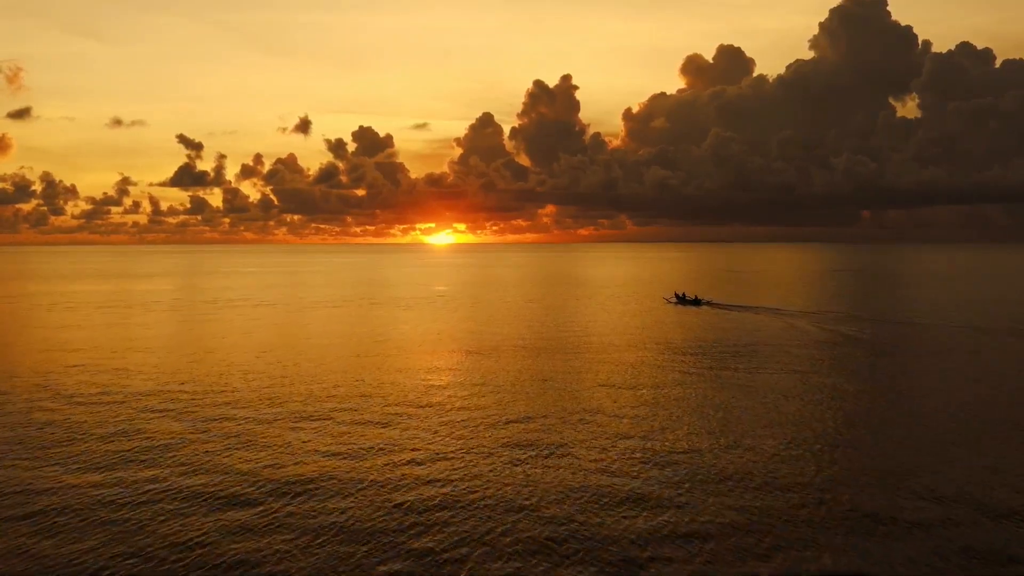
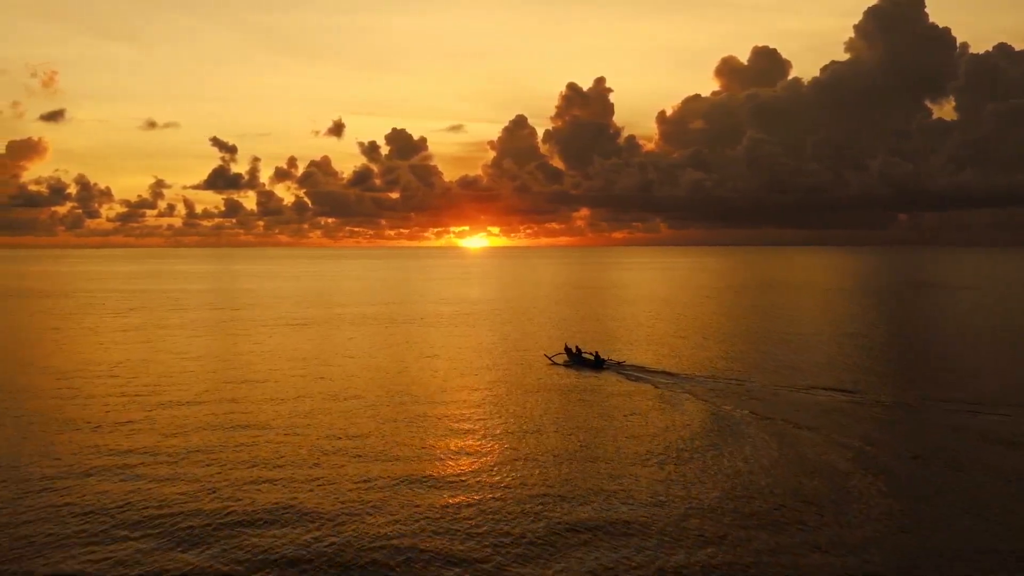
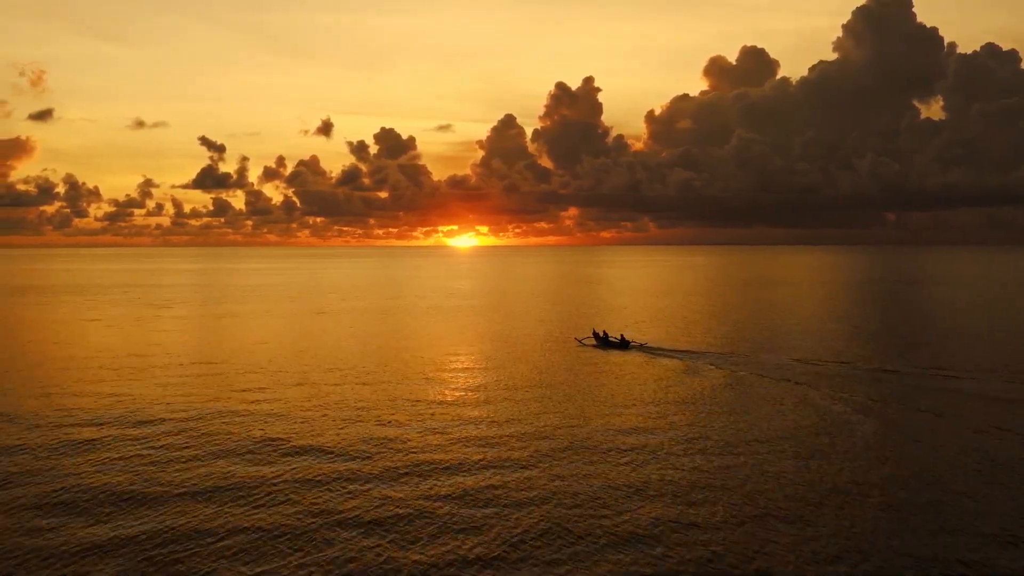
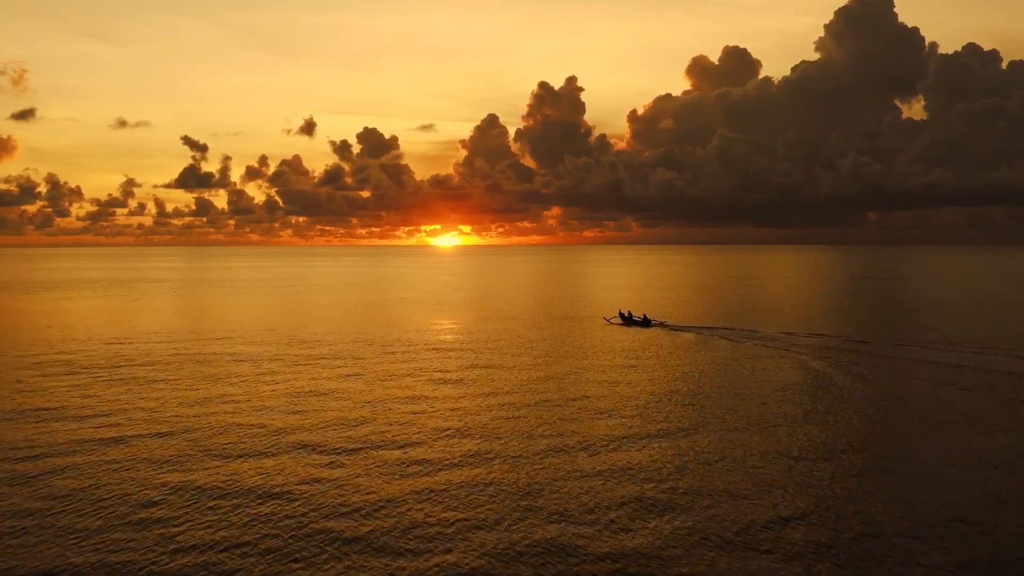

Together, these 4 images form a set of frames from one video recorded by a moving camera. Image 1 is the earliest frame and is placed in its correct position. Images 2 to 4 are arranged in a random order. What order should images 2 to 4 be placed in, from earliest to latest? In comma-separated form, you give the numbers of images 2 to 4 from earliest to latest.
4, 3, 2
